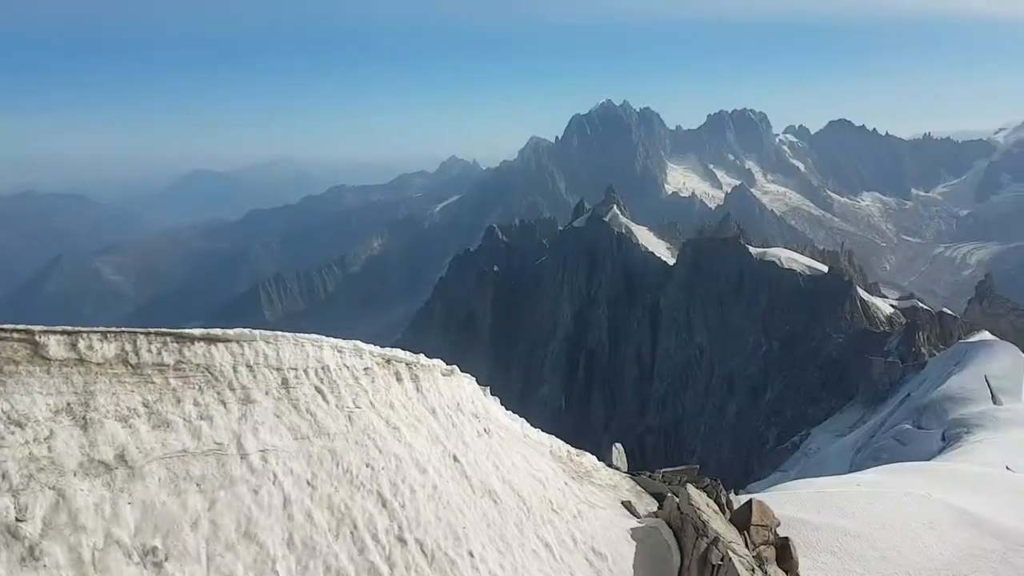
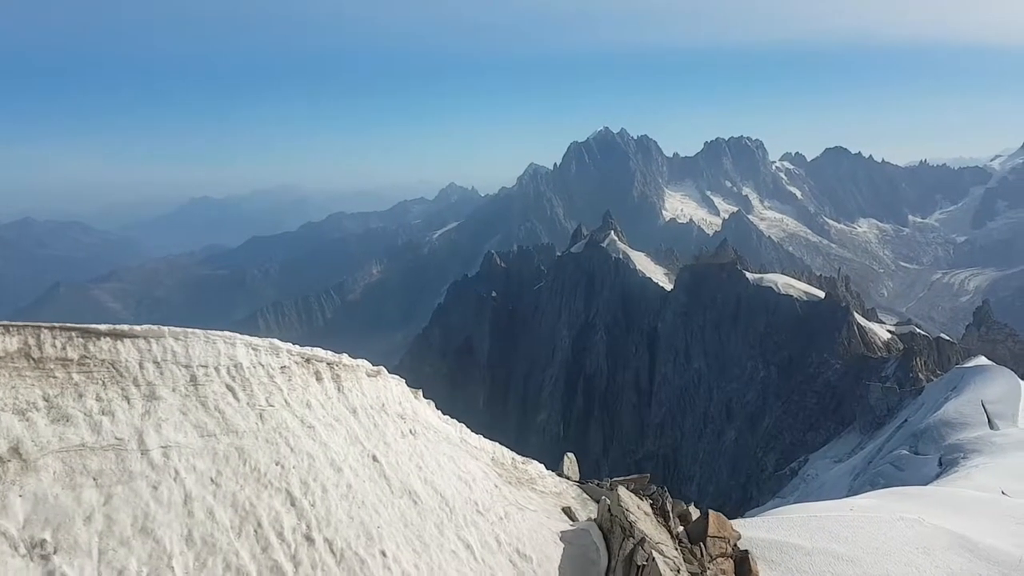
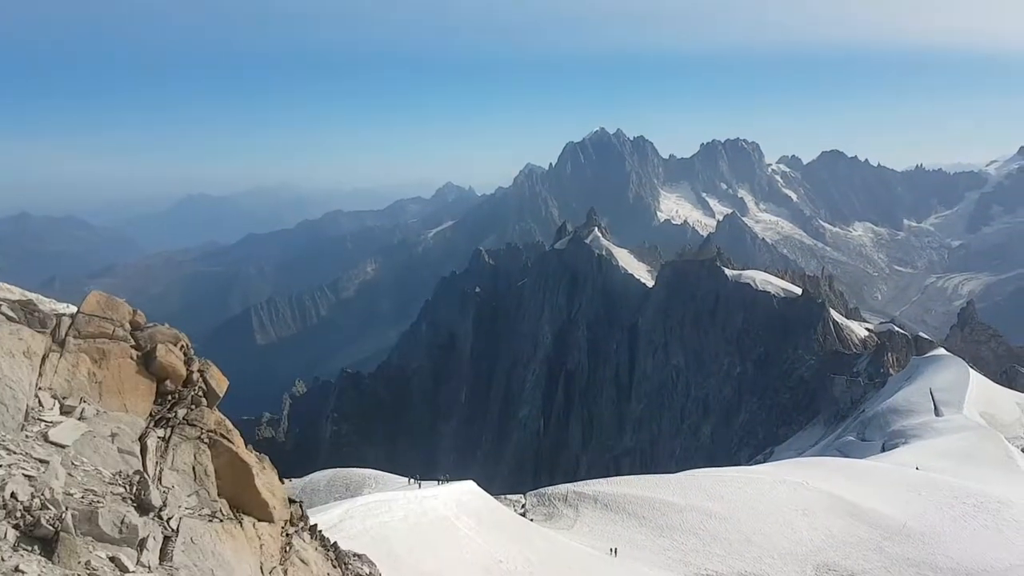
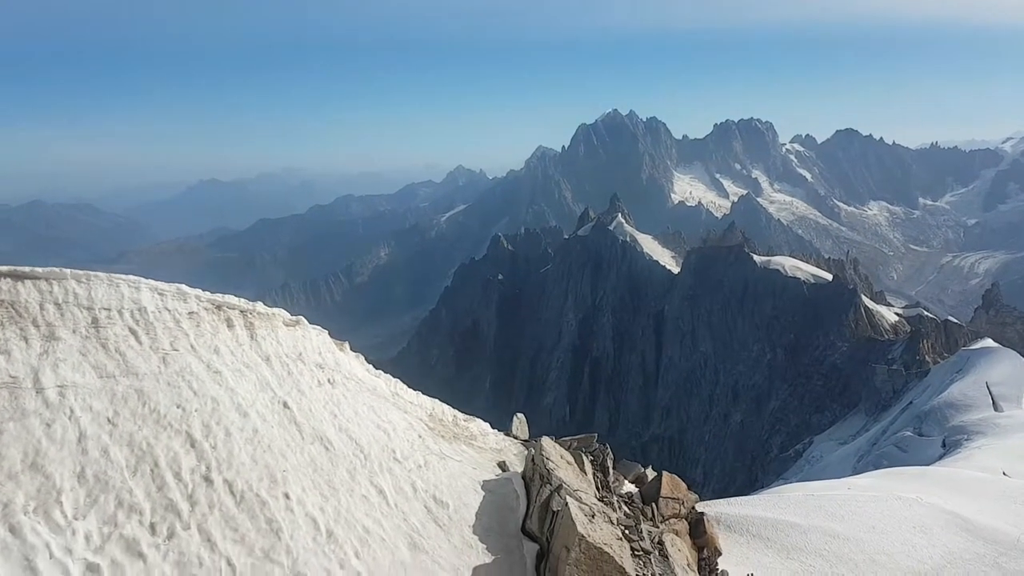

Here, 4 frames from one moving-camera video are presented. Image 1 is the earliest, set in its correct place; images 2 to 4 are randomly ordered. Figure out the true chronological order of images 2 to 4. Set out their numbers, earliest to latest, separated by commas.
2, 4, 3
